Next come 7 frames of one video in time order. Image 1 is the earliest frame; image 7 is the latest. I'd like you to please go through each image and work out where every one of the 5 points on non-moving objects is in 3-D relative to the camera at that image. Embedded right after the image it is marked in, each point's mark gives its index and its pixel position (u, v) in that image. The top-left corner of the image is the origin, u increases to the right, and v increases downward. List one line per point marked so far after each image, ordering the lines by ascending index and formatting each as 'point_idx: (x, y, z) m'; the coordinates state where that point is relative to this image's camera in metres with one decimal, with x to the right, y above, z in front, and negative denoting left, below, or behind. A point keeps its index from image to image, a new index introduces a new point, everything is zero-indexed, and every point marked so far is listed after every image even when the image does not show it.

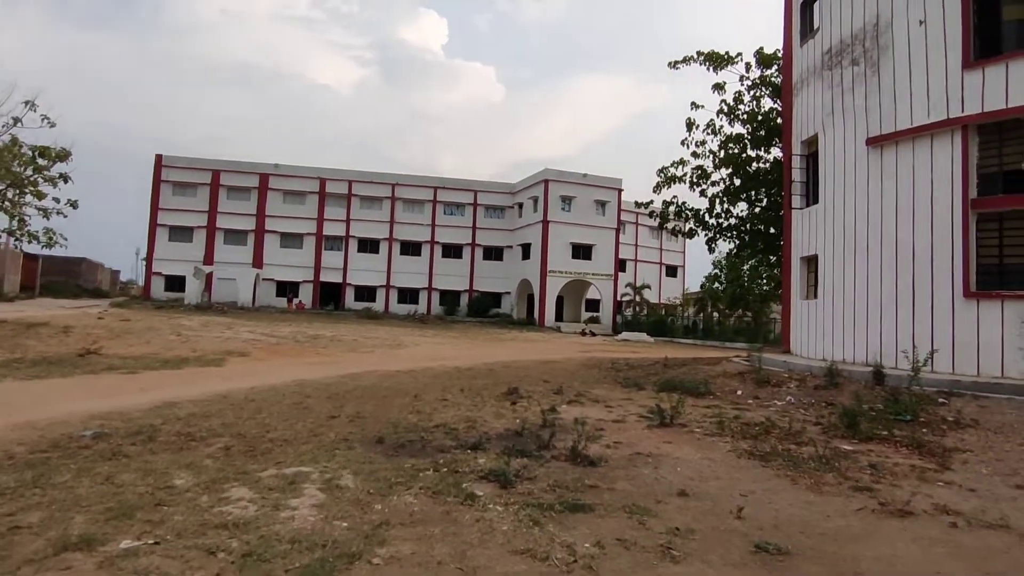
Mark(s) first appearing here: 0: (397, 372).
0: (-2.5, -1.8, +13.7) m
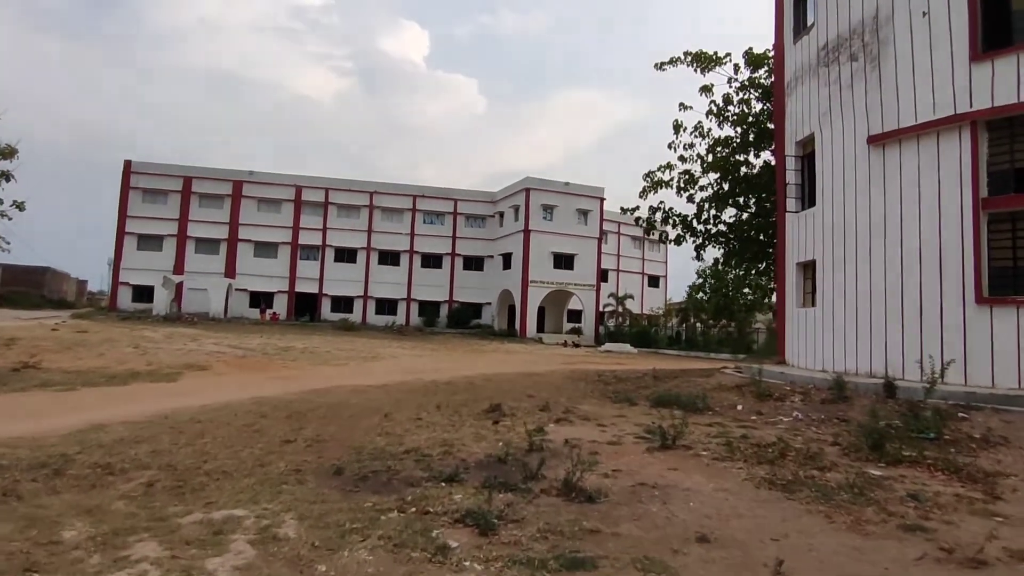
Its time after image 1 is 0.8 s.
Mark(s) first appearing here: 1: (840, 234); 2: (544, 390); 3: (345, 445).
0: (-2.9, -2.0, +12.6) m
1: (+6.8, +1.1, +13.1) m
2: (+0.6, -2.2, +13.4) m
3: (-1.8, -1.7, +6.8) m
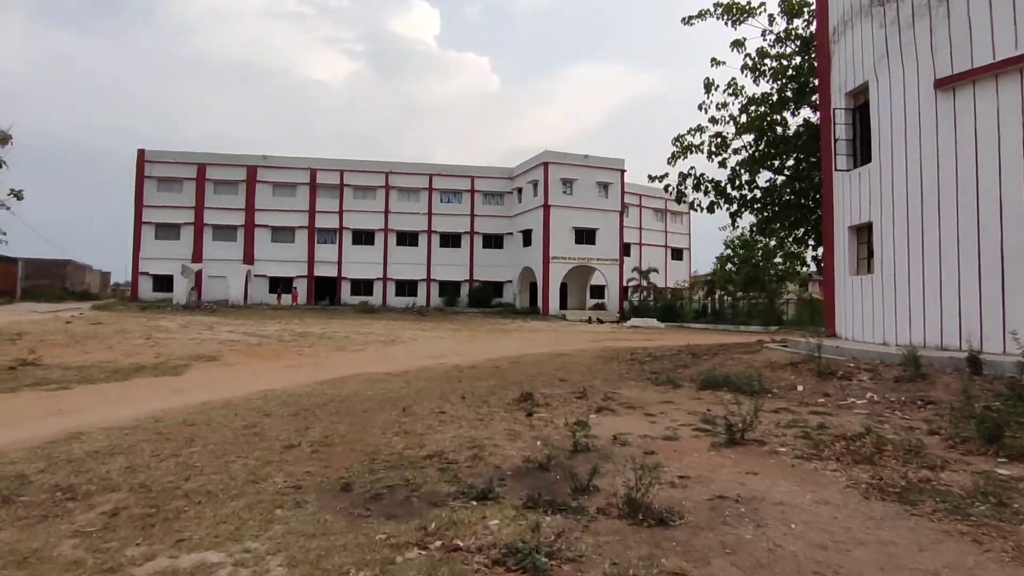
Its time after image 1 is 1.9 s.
0: (-2.3, -1.6, +11.7) m
1: (+7.3, +1.8, +11.8) m
2: (+1.2, -1.7, +12.3) m
3: (-1.4, -1.5, +5.9) m
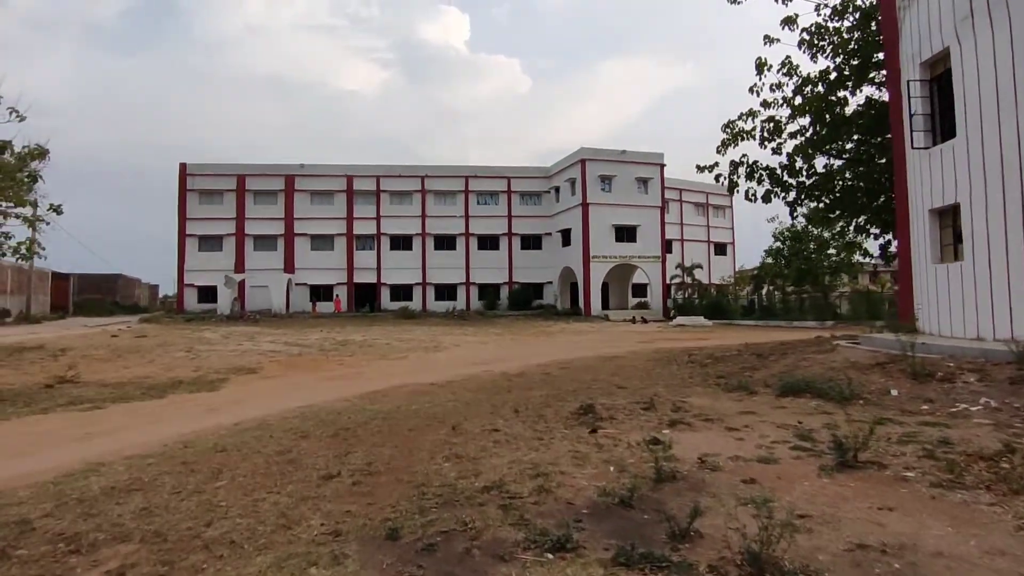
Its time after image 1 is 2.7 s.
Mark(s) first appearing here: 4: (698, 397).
0: (-1.4, -1.7, +11.0) m
1: (+8.1, +2.0, +10.5) m
2: (+2.2, -1.7, +11.4) m
3: (-0.9, -1.5, +5.1) m
4: (+2.7, -1.6, +9.1) m
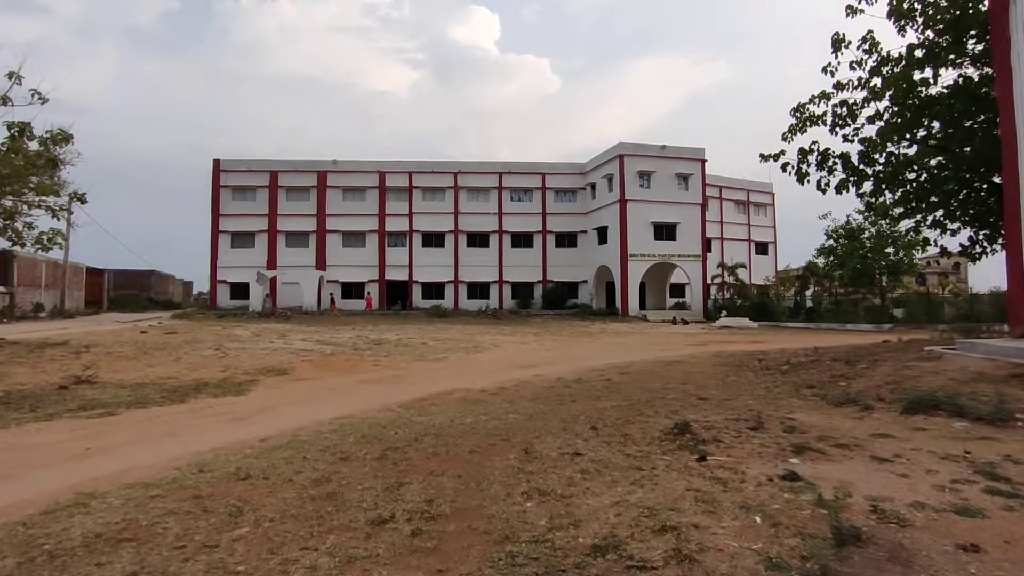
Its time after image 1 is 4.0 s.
0: (-0.5, -1.6, +9.7) m
1: (+9.0, +2.0, +8.8) m
2: (+3.1, -1.6, +10.0) m
3: (-0.2, -1.5, +3.8) m
4: (+3.5, -1.5, +7.6) m
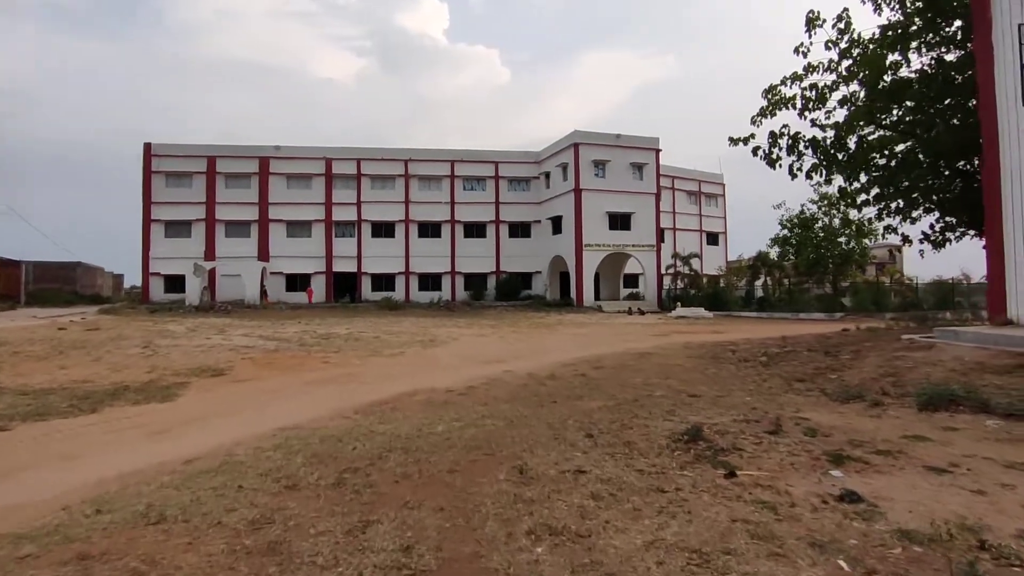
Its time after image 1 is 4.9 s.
0: (-0.9, -1.4, +8.6) m
1: (+8.6, +2.2, +8.4) m
2: (+2.7, -1.4, +9.2) m
3: (-0.1, -1.4, +2.8) m
4: (+3.3, -1.3, +6.9) m
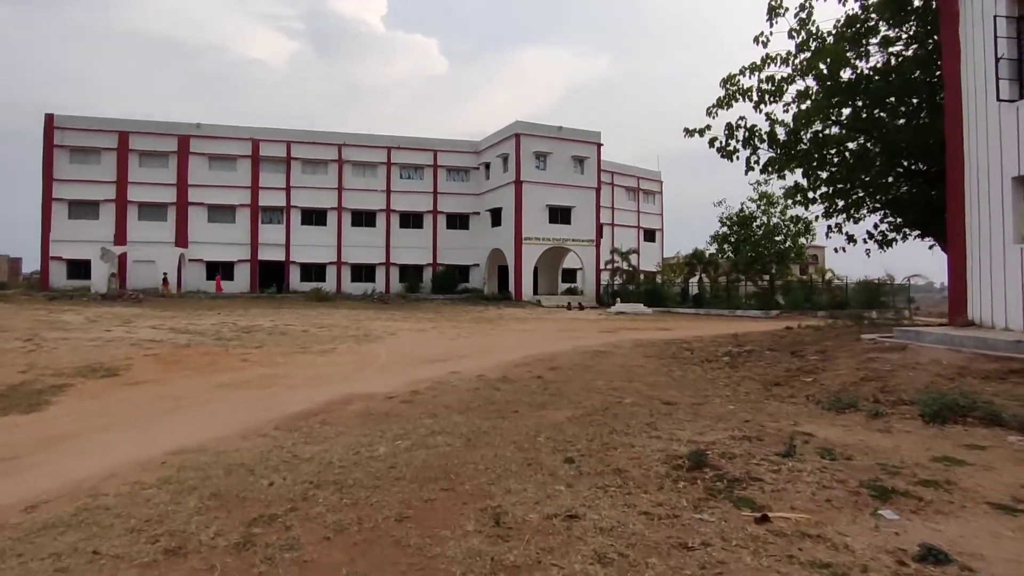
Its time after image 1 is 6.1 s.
0: (-1.4, -1.3, +7.4) m
1: (+8.1, +2.2, +8.1) m
2: (+2.1, -1.3, +8.3) m
3: (-0.1, -1.3, +1.6) m
4: (+2.9, -1.3, +6.1) m
